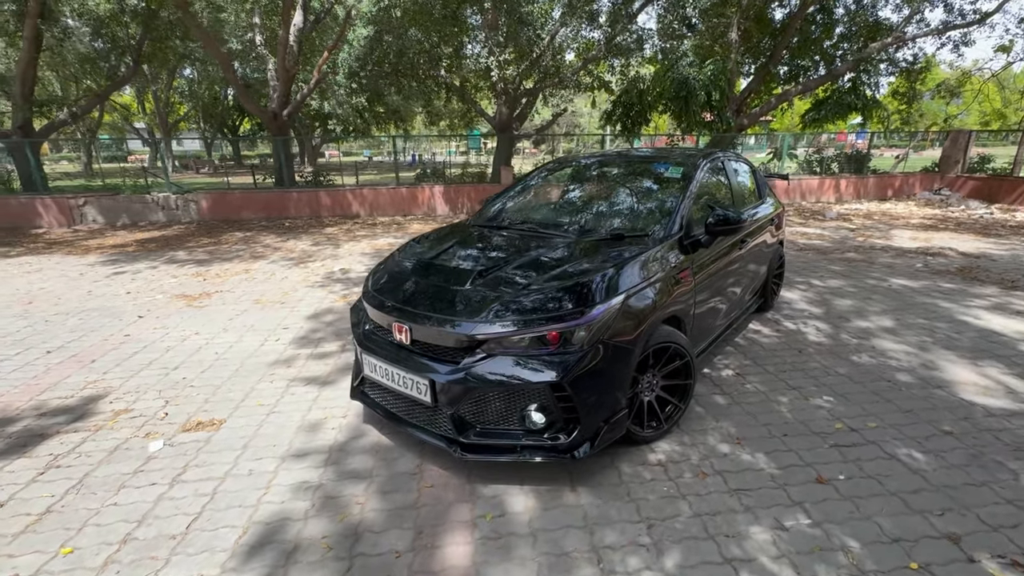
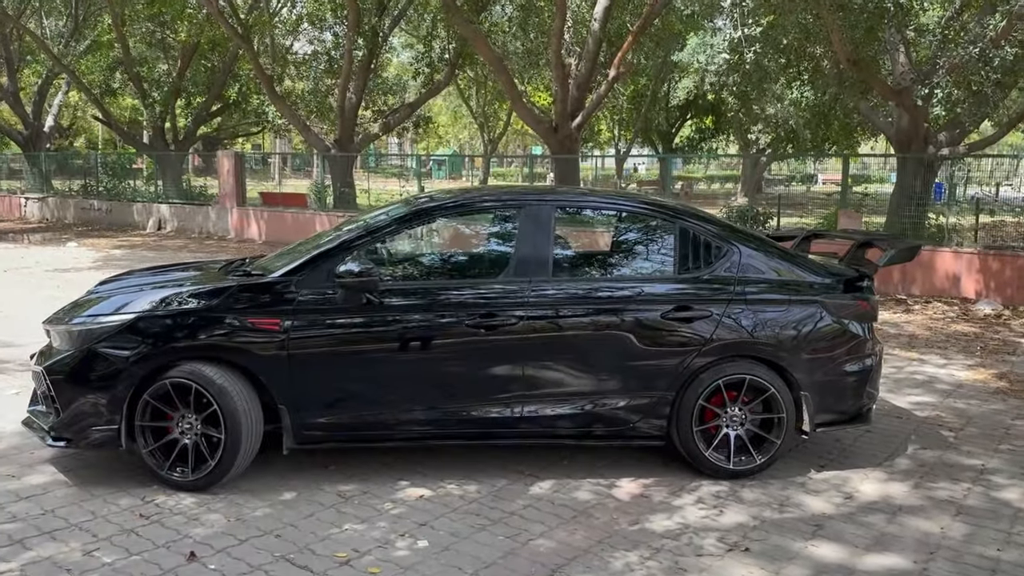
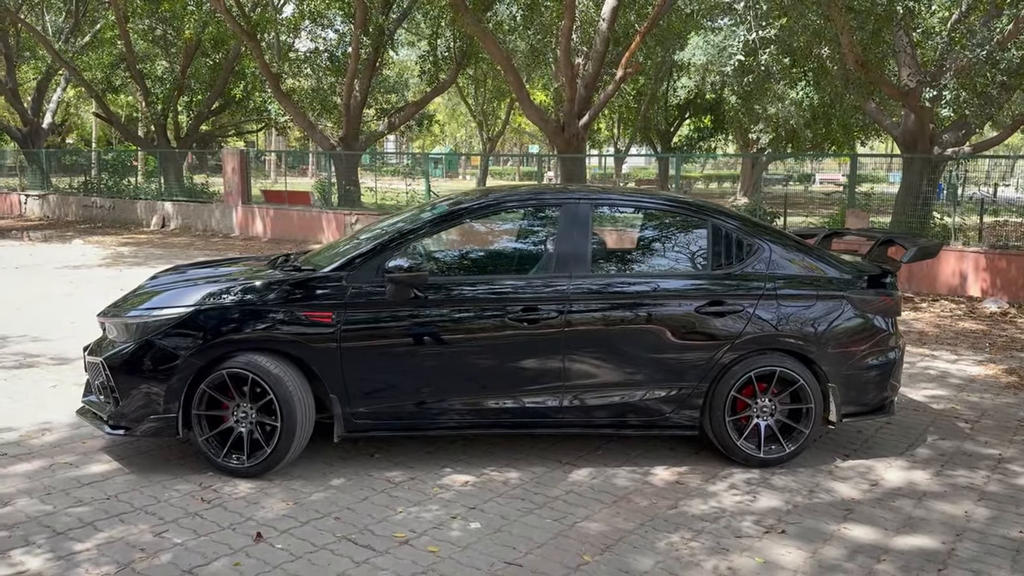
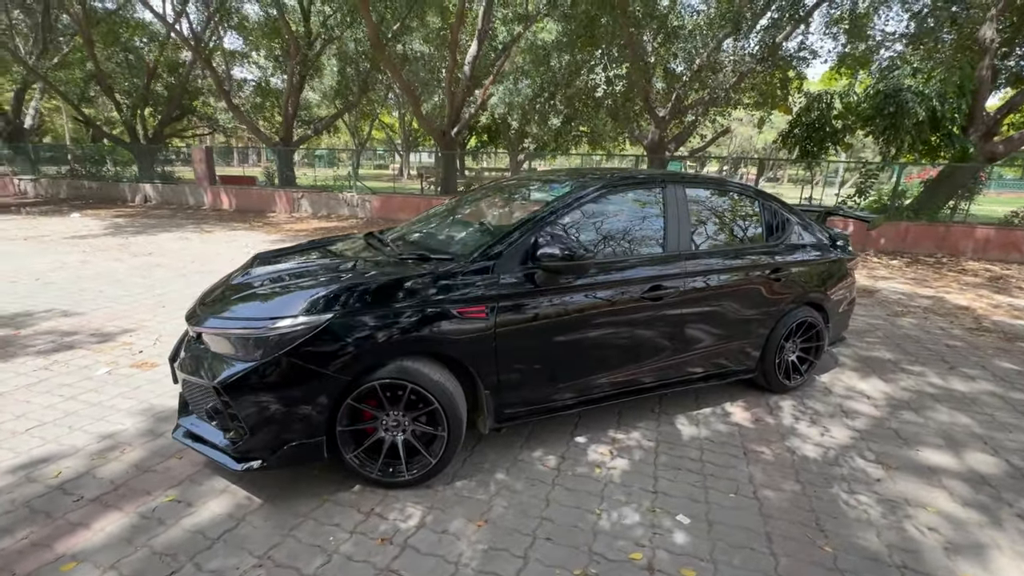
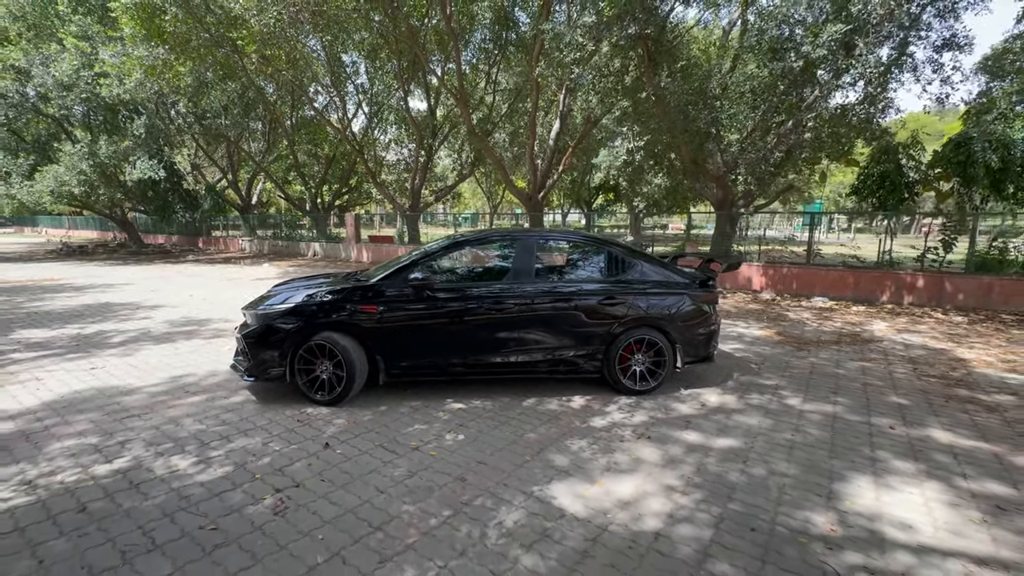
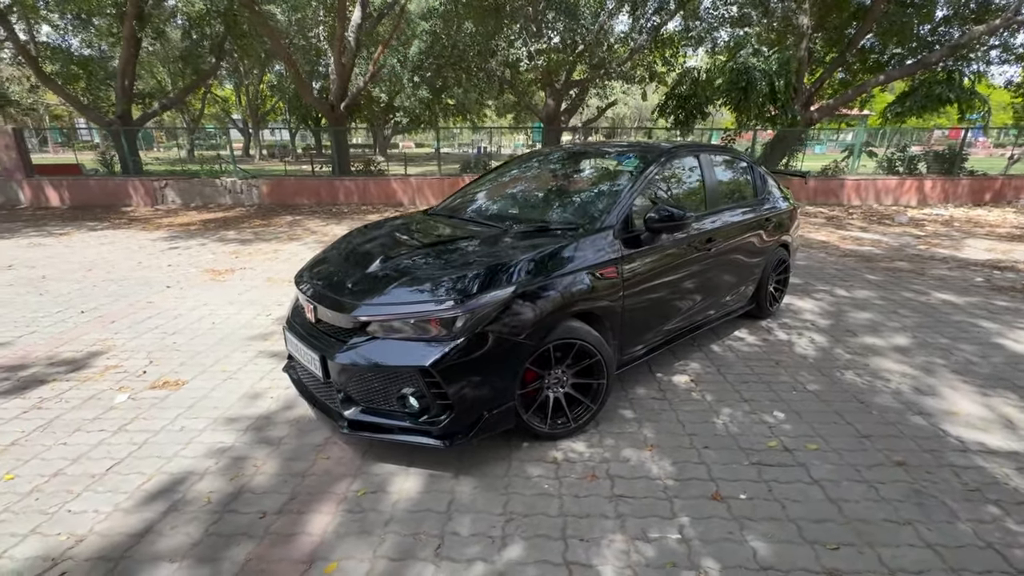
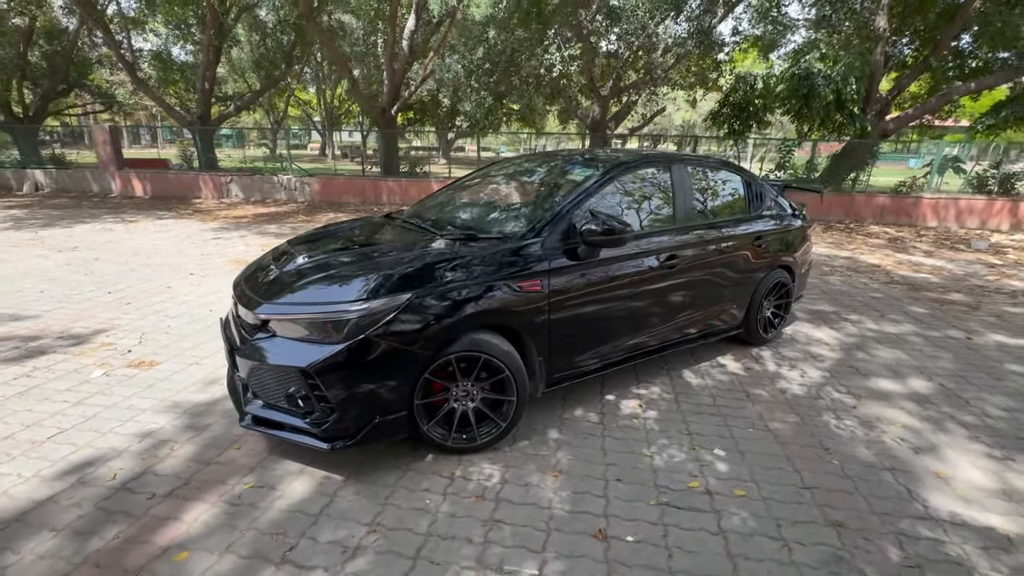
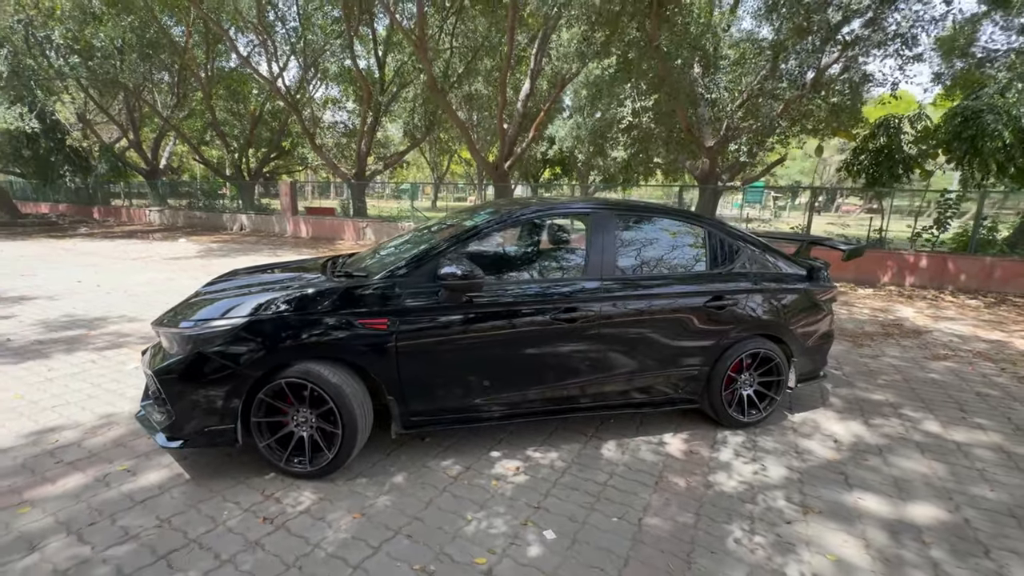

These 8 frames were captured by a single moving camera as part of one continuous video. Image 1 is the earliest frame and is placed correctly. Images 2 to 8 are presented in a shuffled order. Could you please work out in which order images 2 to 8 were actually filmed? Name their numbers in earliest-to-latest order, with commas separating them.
6, 7, 4, 8, 5, 2, 3
